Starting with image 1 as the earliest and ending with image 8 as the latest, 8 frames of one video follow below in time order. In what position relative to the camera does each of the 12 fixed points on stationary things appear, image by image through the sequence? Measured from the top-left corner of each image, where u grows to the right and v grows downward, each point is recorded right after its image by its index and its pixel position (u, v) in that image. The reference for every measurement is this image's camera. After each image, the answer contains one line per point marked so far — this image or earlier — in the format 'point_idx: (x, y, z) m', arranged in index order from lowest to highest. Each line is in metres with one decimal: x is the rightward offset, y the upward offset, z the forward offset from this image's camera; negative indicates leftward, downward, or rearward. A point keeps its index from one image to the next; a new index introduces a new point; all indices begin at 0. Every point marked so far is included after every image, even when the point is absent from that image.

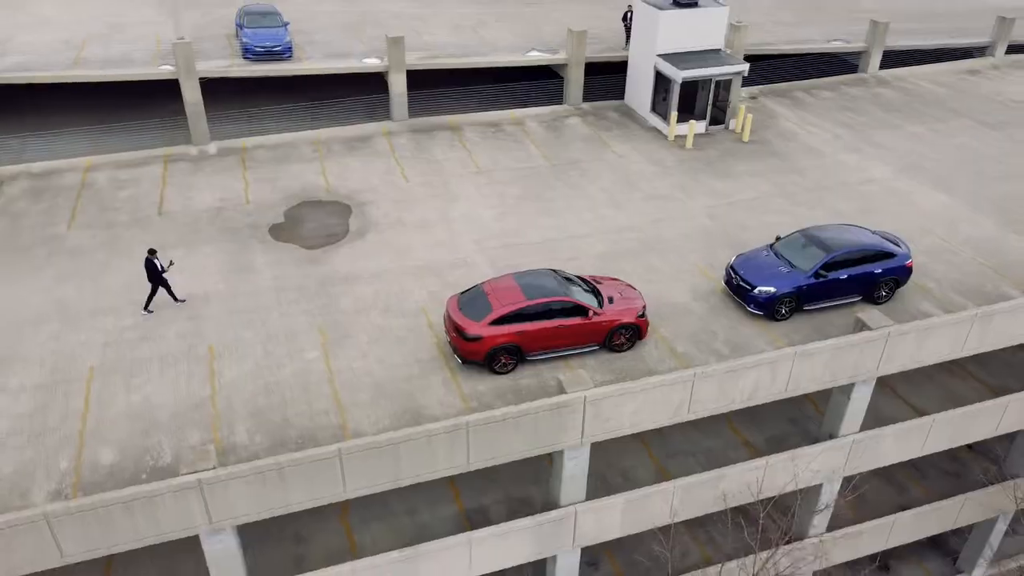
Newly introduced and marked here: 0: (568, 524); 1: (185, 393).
0: (+1.1, -4.6, +15.3) m
1: (-6.2, -2.0, +15.2) m
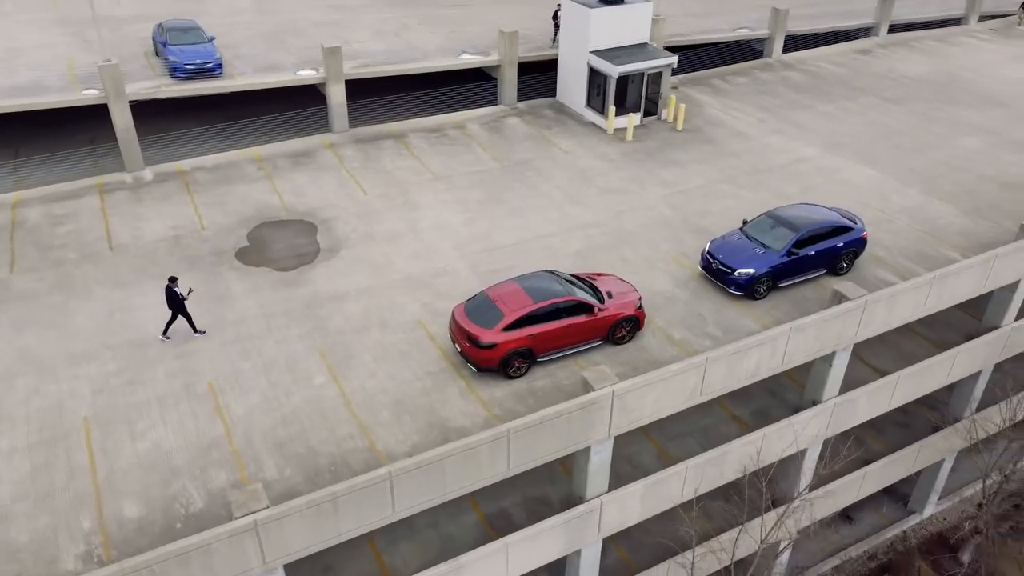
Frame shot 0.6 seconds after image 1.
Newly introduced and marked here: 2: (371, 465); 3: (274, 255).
0: (+1.6, -4.5, +15.8) m
1: (-5.8, -2.7, +14.5) m
2: (-2.5, -3.1, +13.9) m
3: (-6.0, +0.8, +19.9) m
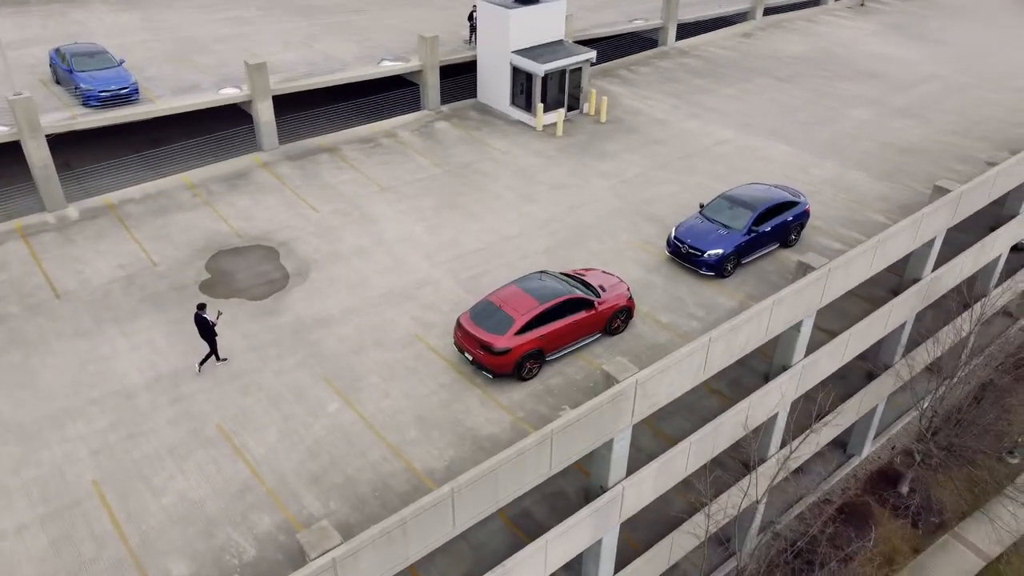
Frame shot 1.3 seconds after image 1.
0: (+2.2, -4.4, +16.4) m
1: (-5.1, -3.4, +13.9) m
2: (-1.7, -3.4, +13.8) m
3: (-6.5, +0.1, +19.1) m
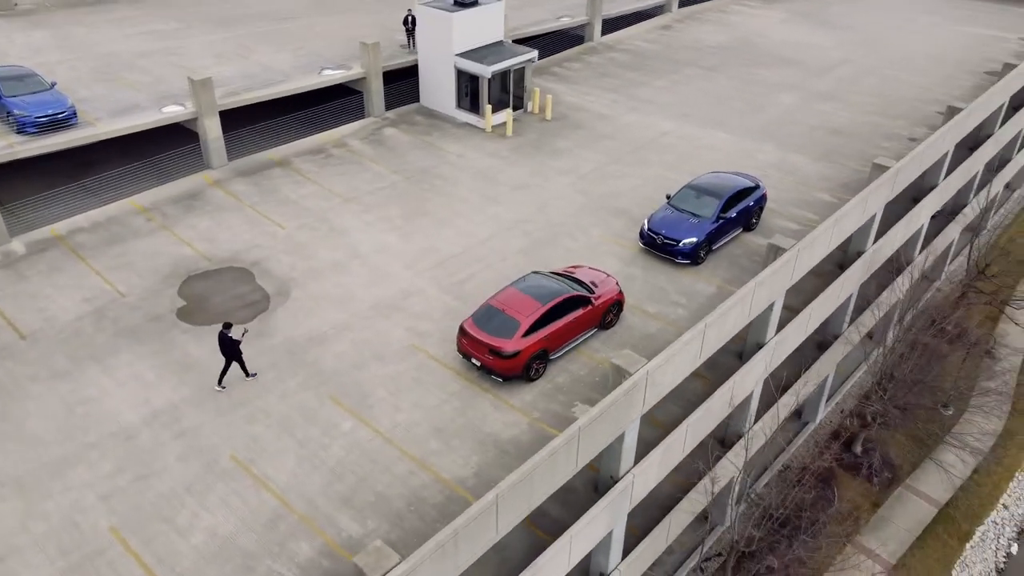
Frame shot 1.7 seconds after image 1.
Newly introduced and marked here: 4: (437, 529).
0: (+2.5, -4.3, +16.9) m
1: (-4.5, -3.8, +13.6) m
2: (-1.1, -3.6, +13.9) m
3: (-6.8, -0.5, +18.5) m
4: (-1.2, -4.0, +13.3) m
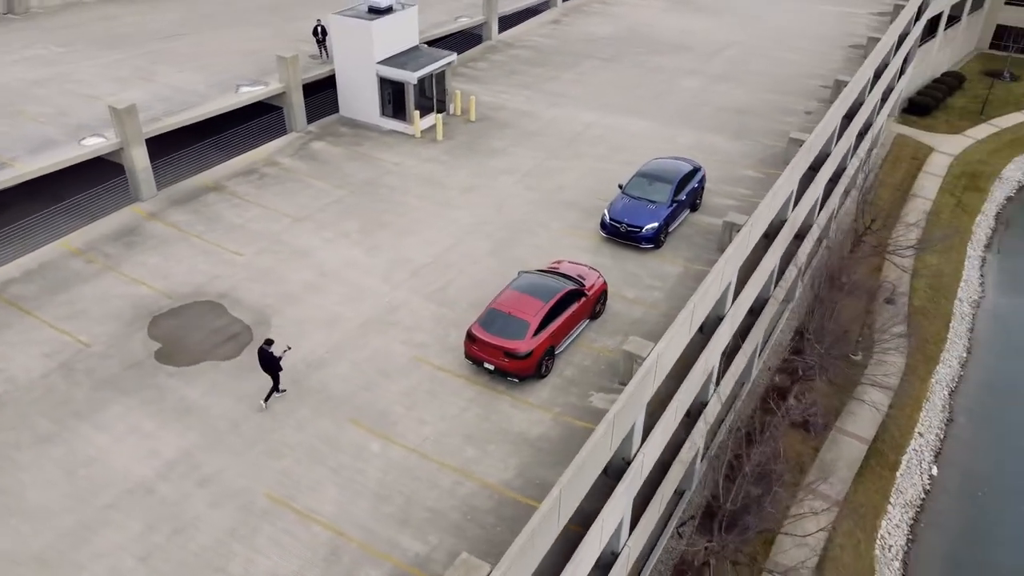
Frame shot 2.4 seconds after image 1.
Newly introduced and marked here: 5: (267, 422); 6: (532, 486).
0: (+2.8, -4.0, +17.7) m
1: (-3.4, -4.3, +13.2) m
2: (-0.2, -3.8, +14.1) m
3: (-6.9, -1.3, +17.6) m
4: (-0.2, -4.2, +13.5) m
5: (-4.8, -2.6, +15.7) m
6: (+0.4, -3.6, +14.4) m
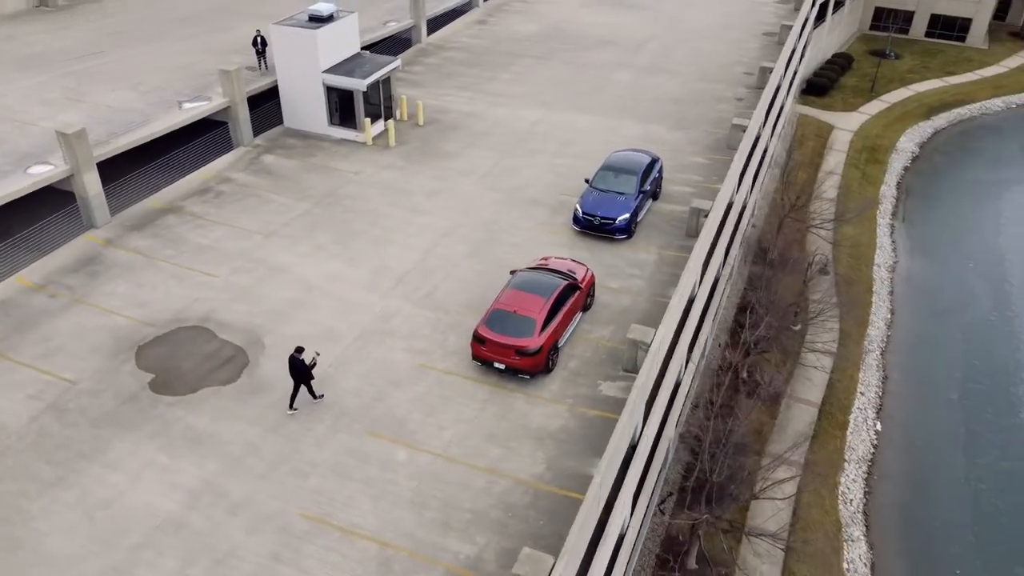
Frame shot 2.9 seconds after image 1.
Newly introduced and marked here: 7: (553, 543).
0: (+3.1, -3.8, +18.4) m
1: (-2.6, -4.6, +13.2) m
2: (+0.4, -3.7, +14.5) m
3: (-6.8, -1.8, +17.1) m
4: (+0.6, -4.2, +13.8) m
5: (-4.4, -3.0, +15.4) m
6: (+1.0, -3.5, +14.8) m
7: (+0.7, -4.4, +13.5) m
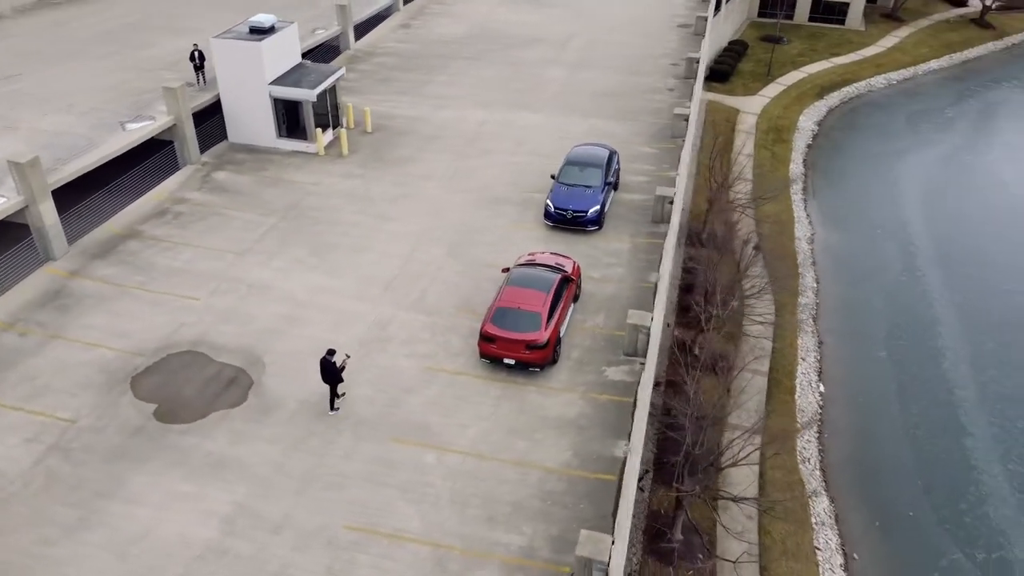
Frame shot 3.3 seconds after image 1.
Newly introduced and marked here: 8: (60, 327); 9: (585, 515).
0: (+3.2, -3.5, +19.2) m
1: (-1.7, -4.7, +13.4) m
2: (+1.1, -3.6, +15.0) m
3: (-6.6, -2.3, +16.7) m
4: (+1.3, -4.0, +14.4) m
5: (-3.9, -3.3, +15.4) m
6: (+1.6, -3.4, +15.4) m
7: (+1.5, -4.2, +14.1) m
8: (-10.7, -0.9, +18.7) m
9: (+1.3, -4.1, +14.3) m
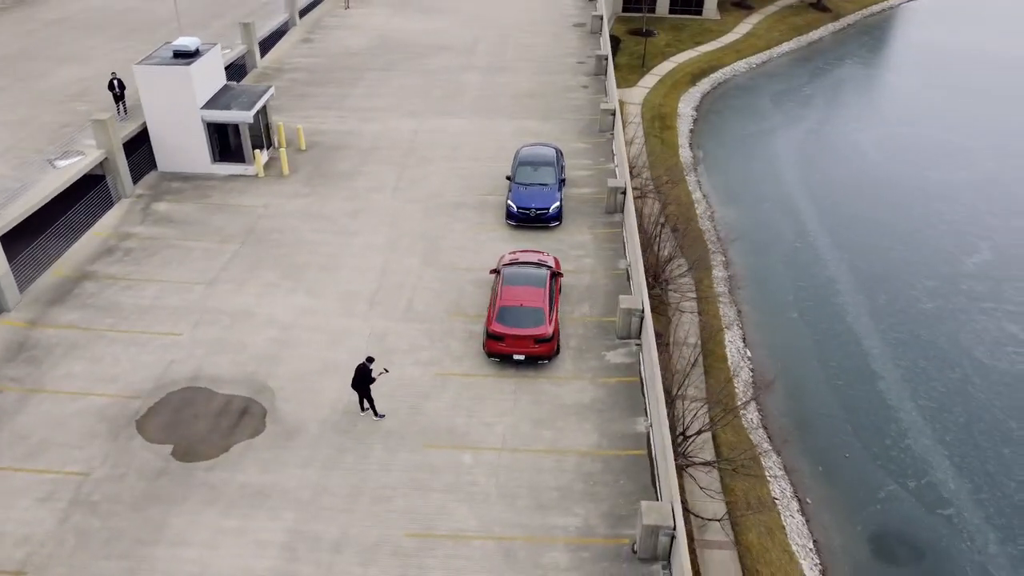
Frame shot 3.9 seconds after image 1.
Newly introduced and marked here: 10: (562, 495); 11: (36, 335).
0: (+3.2, -3.1, +20.4) m
1: (-0.5, -4.8, +13.9) m
2: (+1.8, -3.4, +15.9) m
3: (-6.1, -3.0, +16.4) m
4: (+2.2, -3.8, +15.3) m
5: (-3.2, -3.6, +15.5) m
6: (+2.2, -3.1, +16.3) m
7: (+2.4, -4.0, +15.1) m
8: (-10.6, -2.1, +17.6) m
9: (+2.2, -3.9, +15.2) m
10: (+0.9, -4.0, +15.1) m
11: (-11.4, -1.1, +18.9) m
